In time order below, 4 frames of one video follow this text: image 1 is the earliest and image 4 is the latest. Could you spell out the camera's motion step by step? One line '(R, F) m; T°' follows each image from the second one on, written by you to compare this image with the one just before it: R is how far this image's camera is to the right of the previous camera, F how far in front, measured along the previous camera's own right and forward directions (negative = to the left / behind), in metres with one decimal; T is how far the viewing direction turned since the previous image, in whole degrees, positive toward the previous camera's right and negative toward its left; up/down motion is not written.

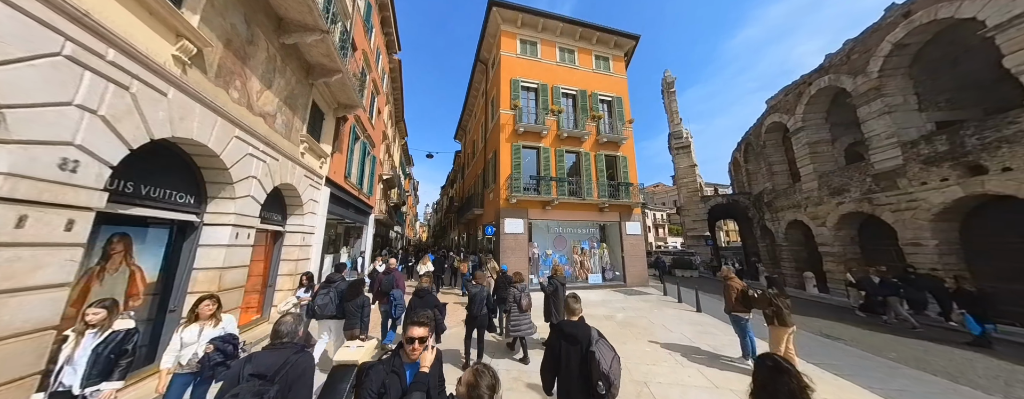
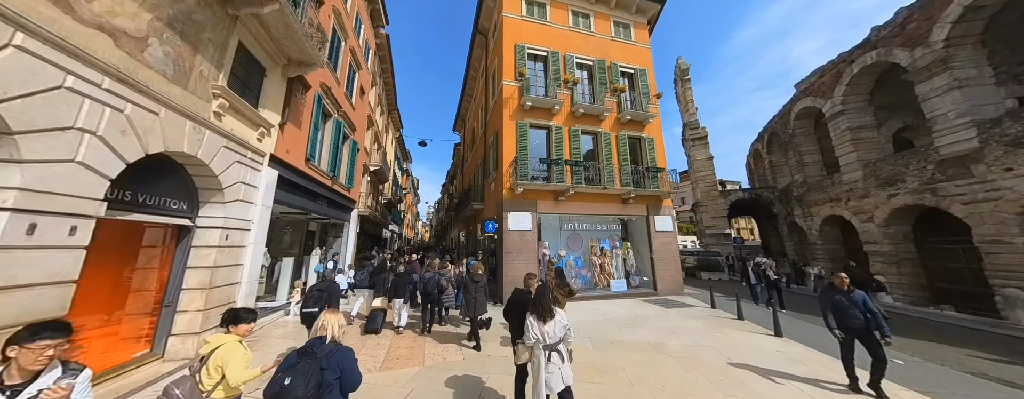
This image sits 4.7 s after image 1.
(-0.1, +2.2) m; 0°
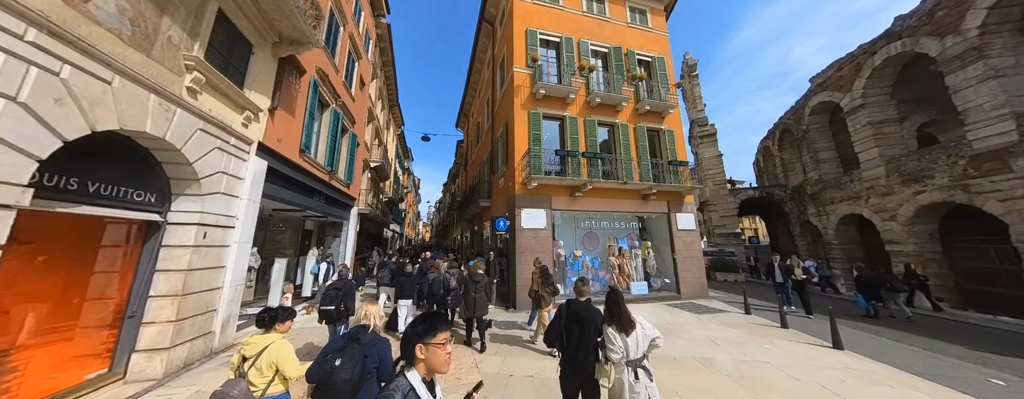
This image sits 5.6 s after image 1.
(-0.4, +0.7) m; 0°
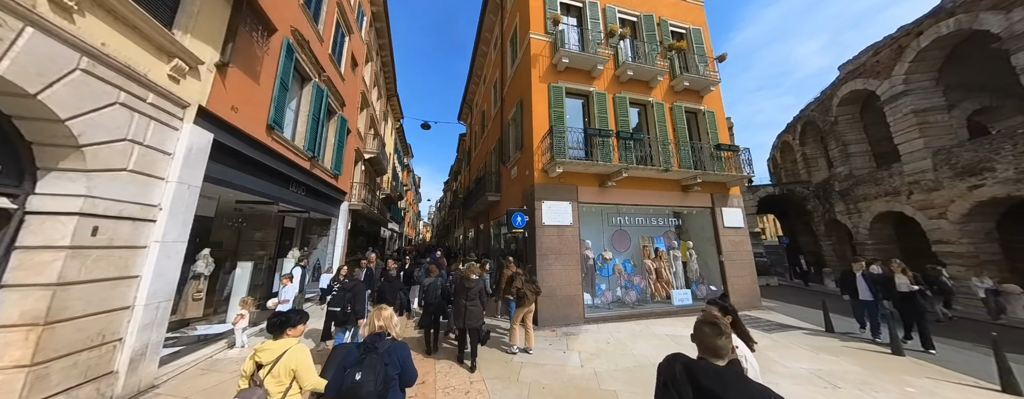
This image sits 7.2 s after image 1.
(-0.5, +1.5) m; 0°
